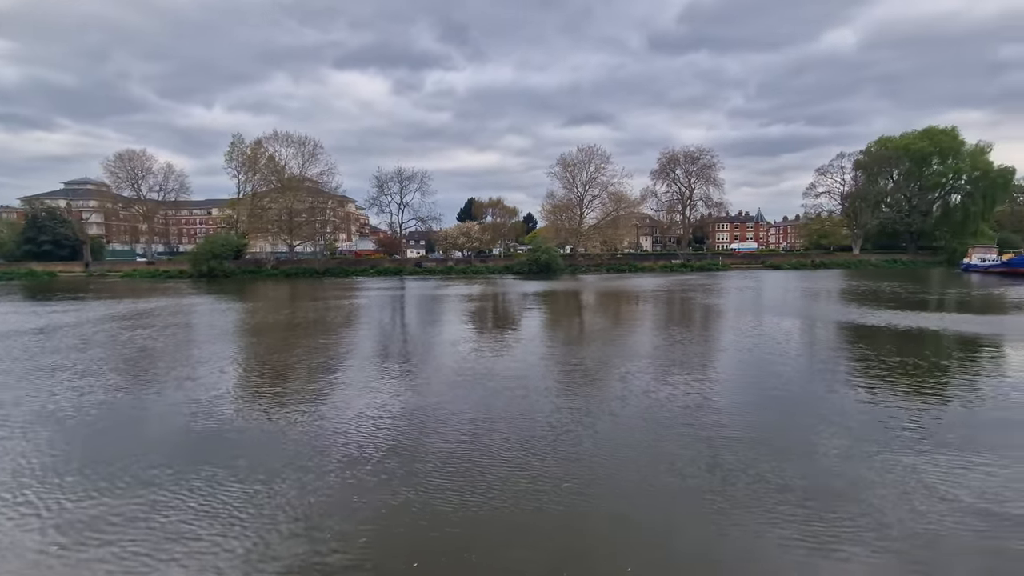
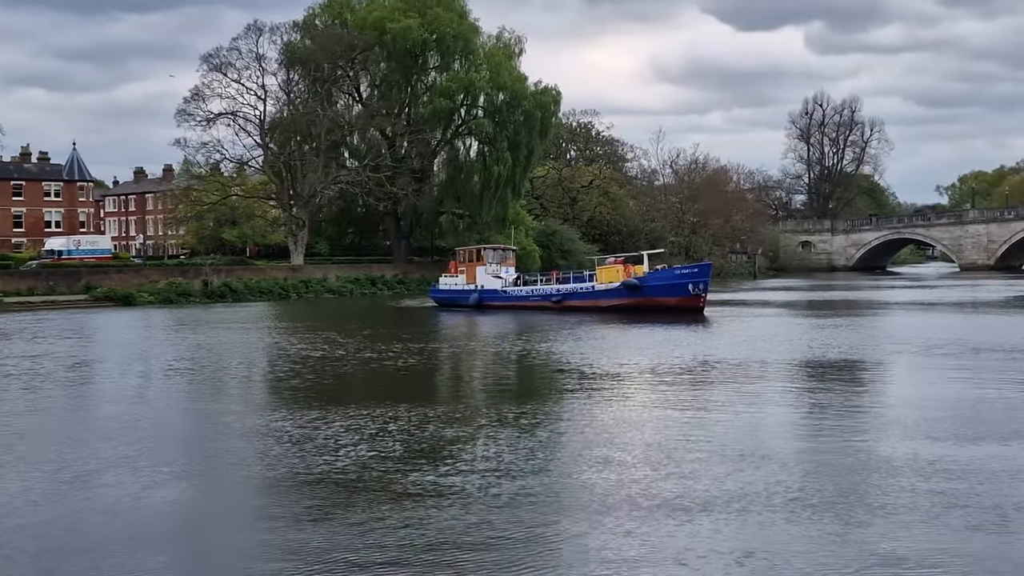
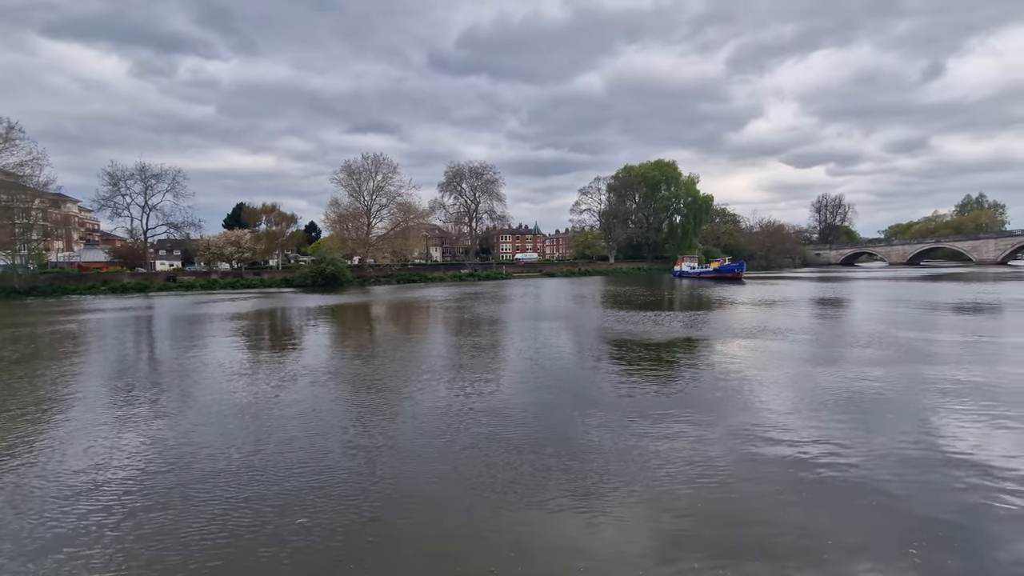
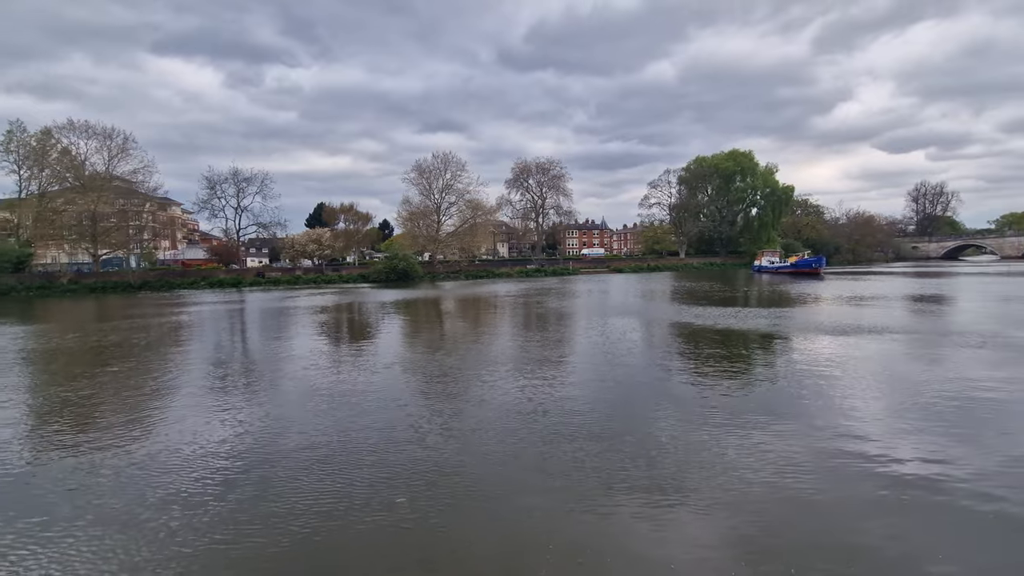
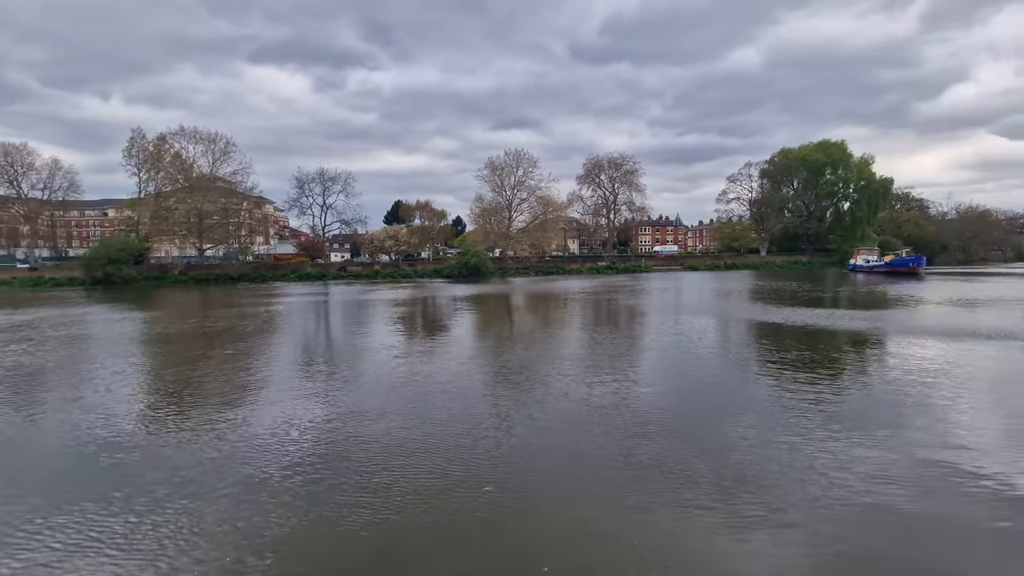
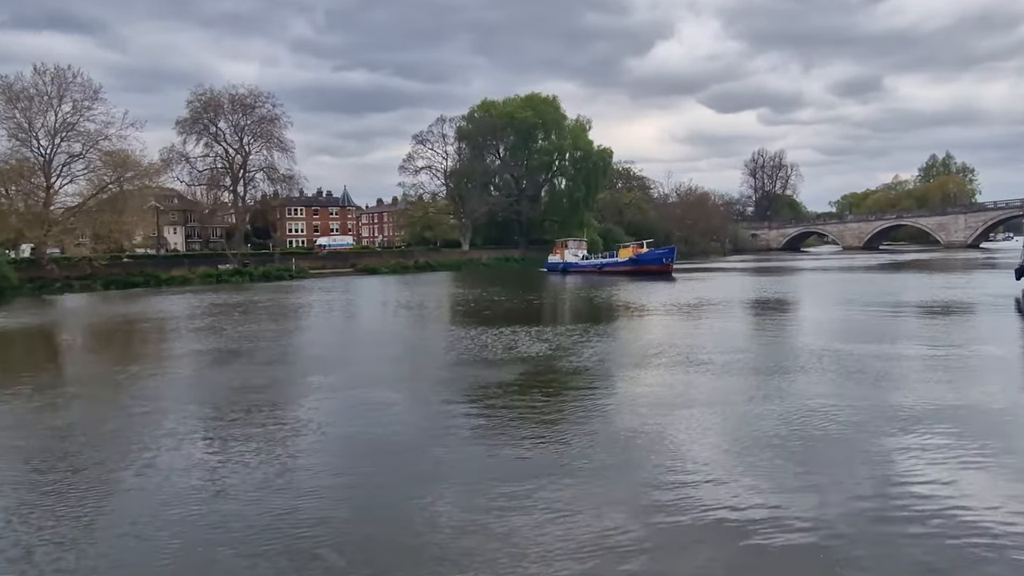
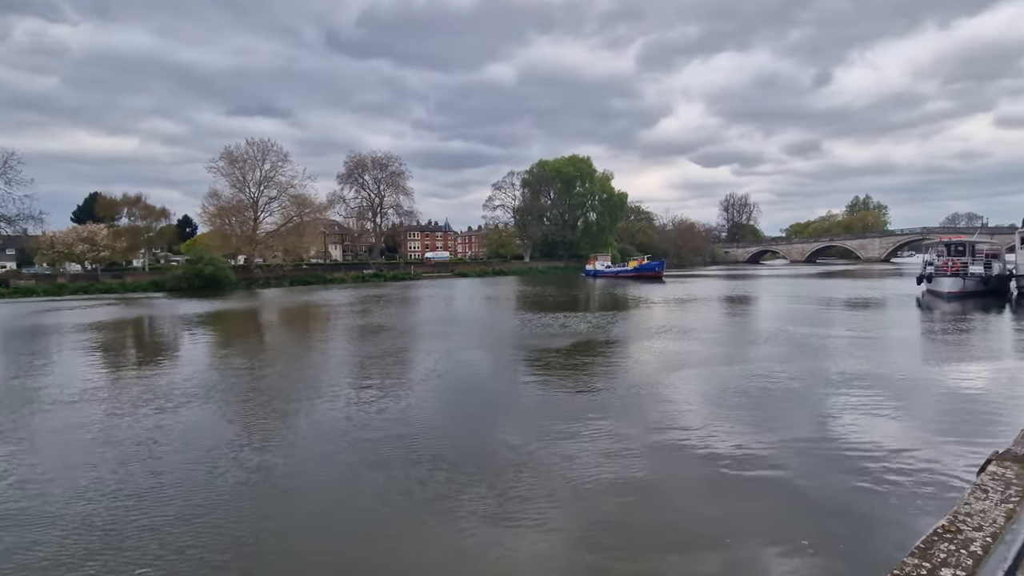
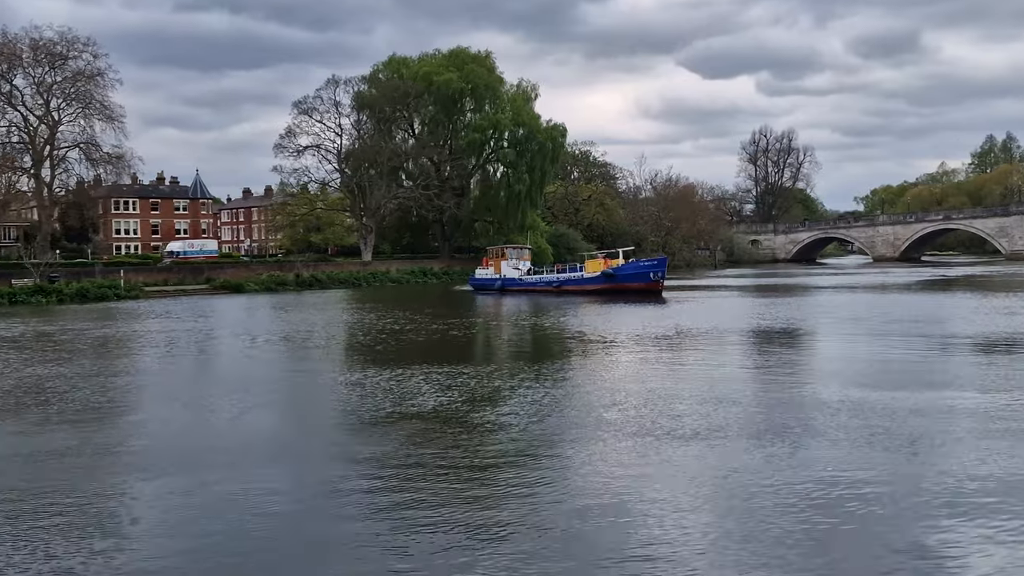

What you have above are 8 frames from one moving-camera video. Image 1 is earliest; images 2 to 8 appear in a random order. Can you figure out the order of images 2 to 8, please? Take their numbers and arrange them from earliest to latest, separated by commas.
5, 4, 3, 7, 6, 8, 2
